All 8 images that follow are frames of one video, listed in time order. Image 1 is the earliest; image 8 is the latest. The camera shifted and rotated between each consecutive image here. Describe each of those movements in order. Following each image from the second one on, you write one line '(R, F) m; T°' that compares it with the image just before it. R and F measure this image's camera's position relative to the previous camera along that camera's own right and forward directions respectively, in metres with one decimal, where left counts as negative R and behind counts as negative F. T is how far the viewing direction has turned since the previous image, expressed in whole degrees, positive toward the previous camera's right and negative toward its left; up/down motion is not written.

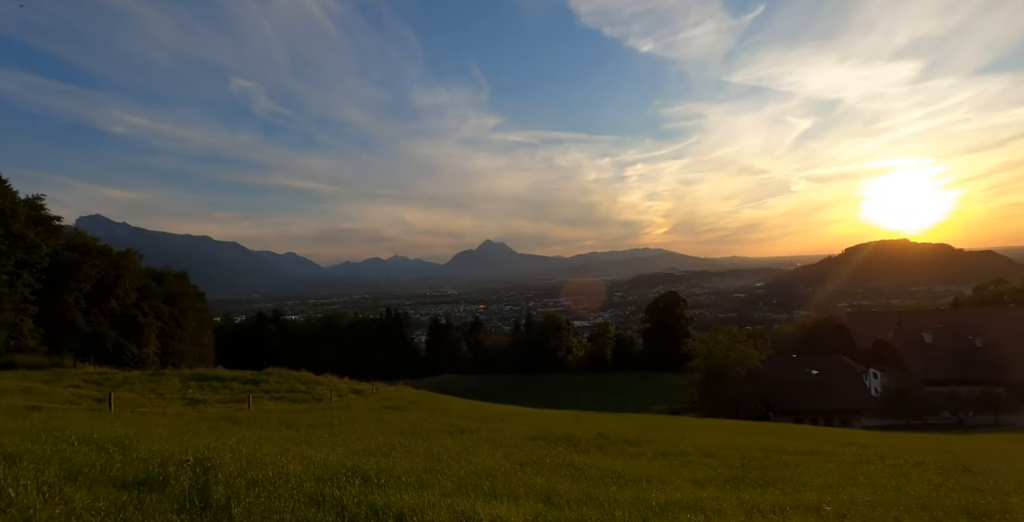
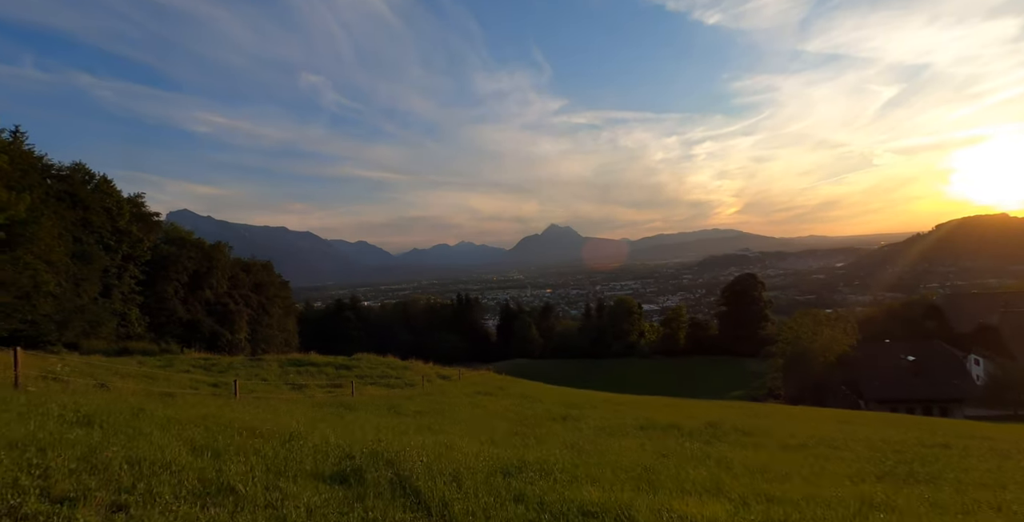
(-0.7, +0.1) m; -7°
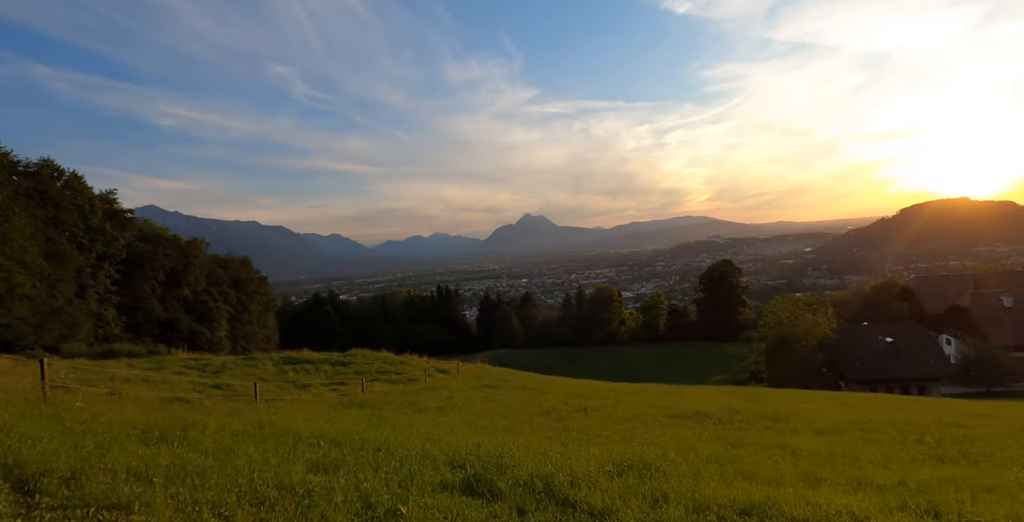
(-0.9, +0.2) m; +2°
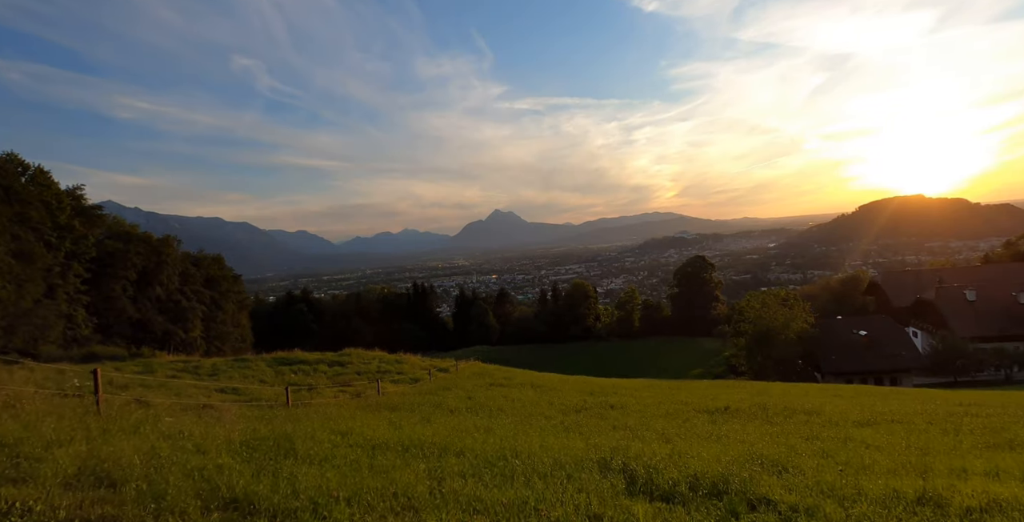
(-1.1, +0.1) m; +3°
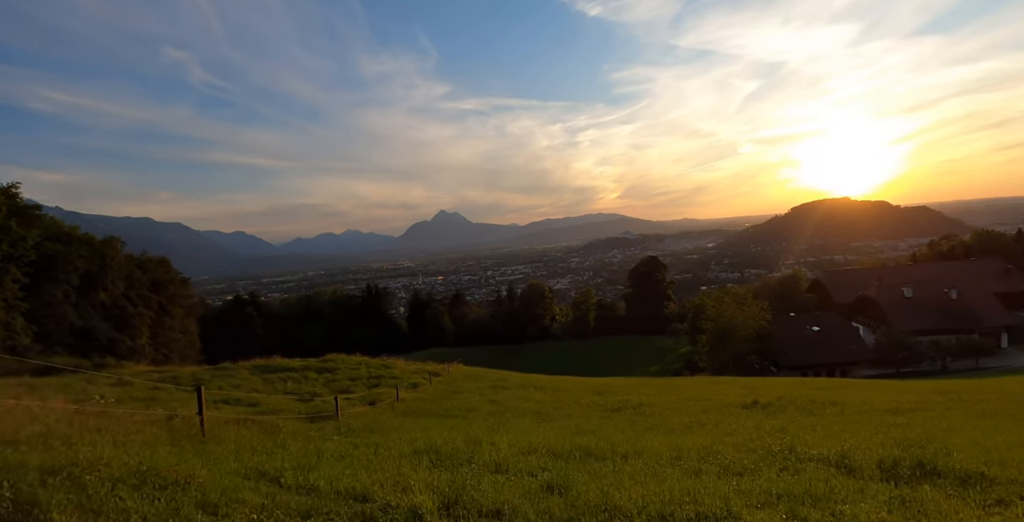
(-1.8, +0.2) m; +5°
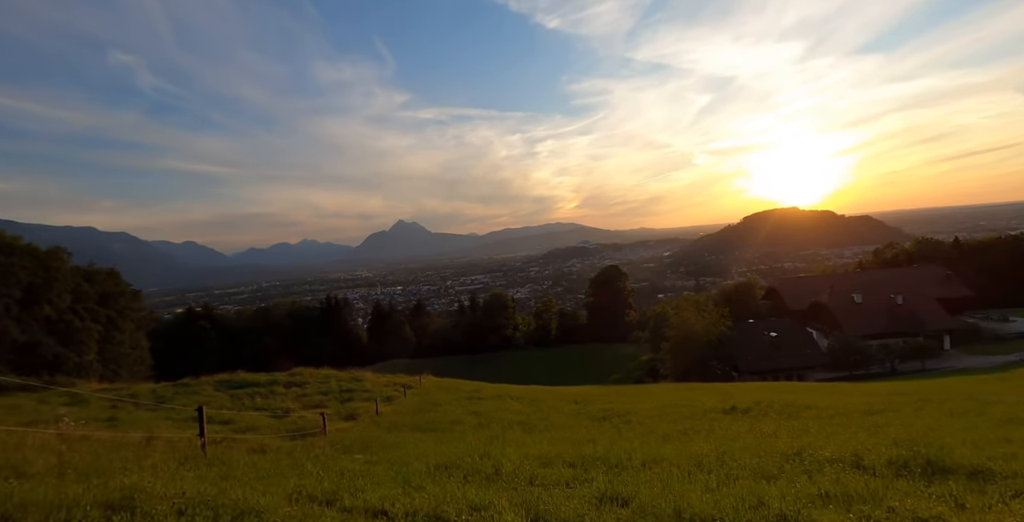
(-0.5, 0.0) m; +4°
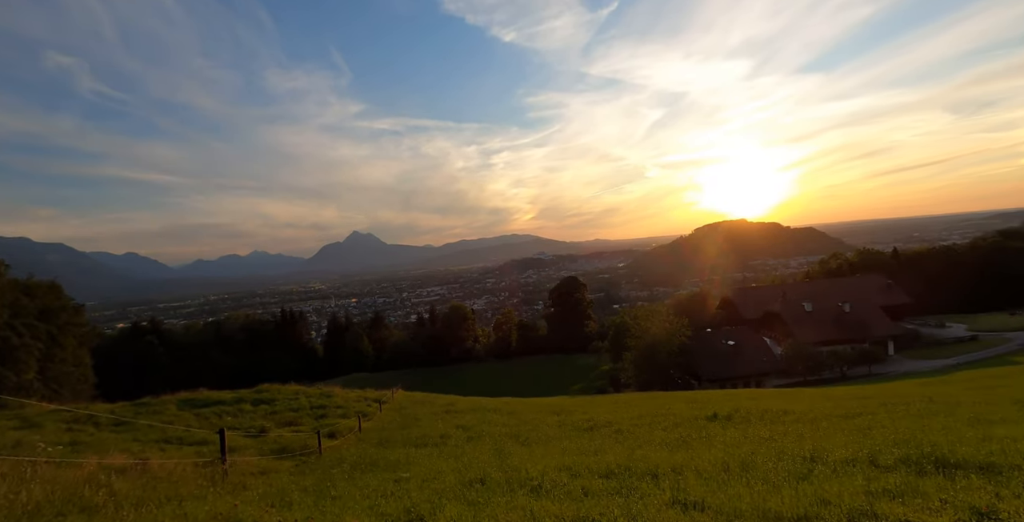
(-0.6, -0.1) m; +4°
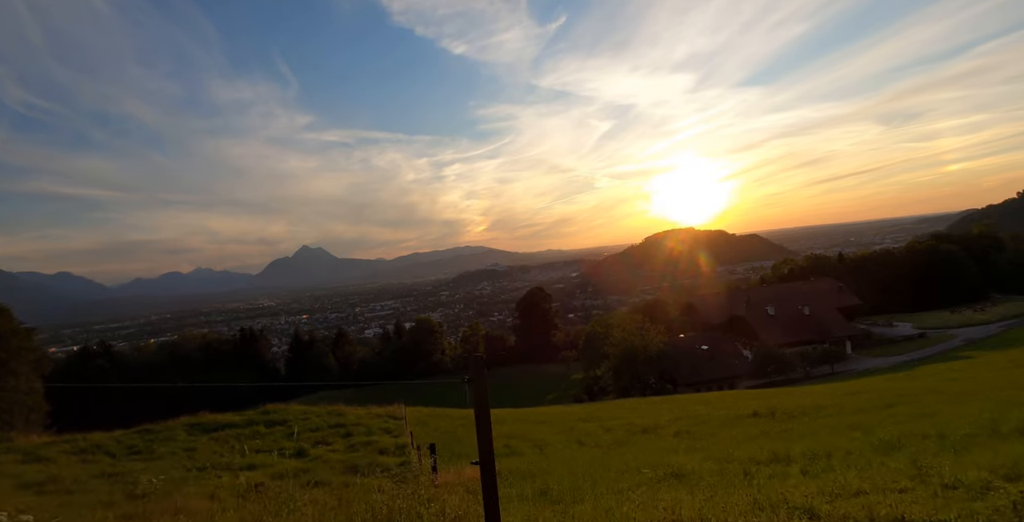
(-2.2, -0.4) m; +4°
